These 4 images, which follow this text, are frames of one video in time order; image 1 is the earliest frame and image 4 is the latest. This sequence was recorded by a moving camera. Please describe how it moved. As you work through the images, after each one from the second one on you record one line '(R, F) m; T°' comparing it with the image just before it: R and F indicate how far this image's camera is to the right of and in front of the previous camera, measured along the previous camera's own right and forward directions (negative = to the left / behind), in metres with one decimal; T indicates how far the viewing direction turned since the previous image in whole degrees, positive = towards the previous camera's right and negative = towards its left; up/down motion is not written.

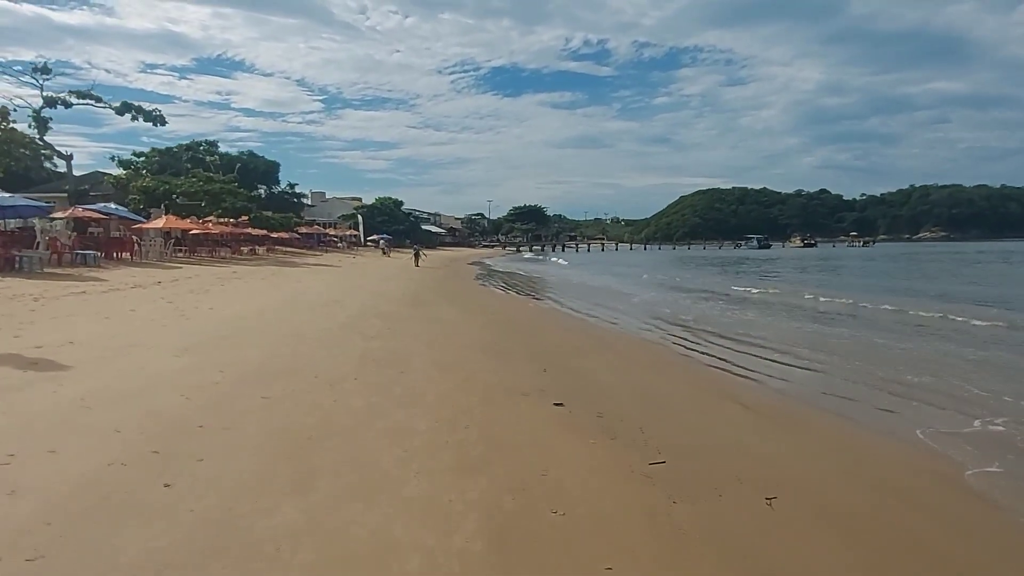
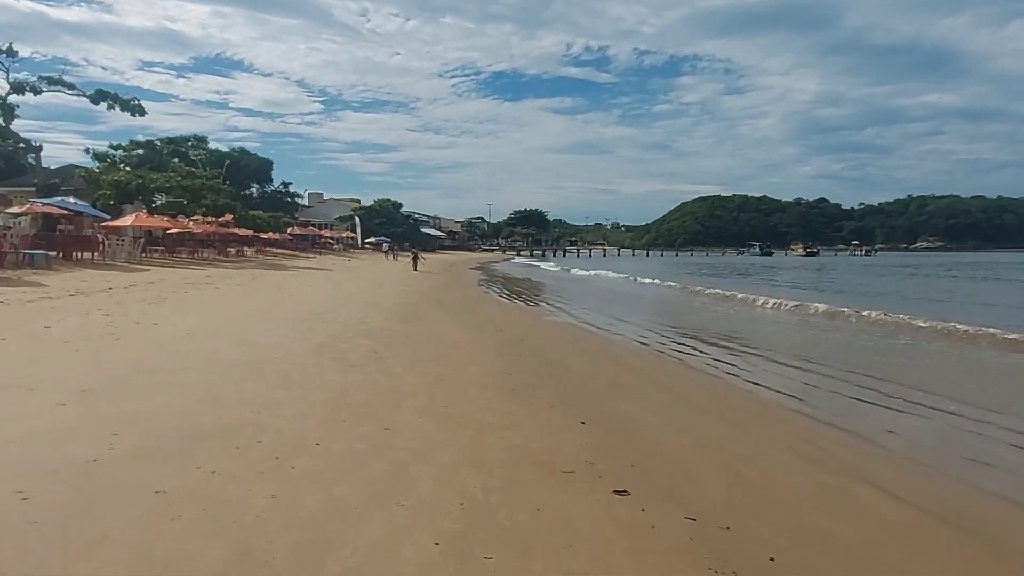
(-0.3, +2.5) m; 0°
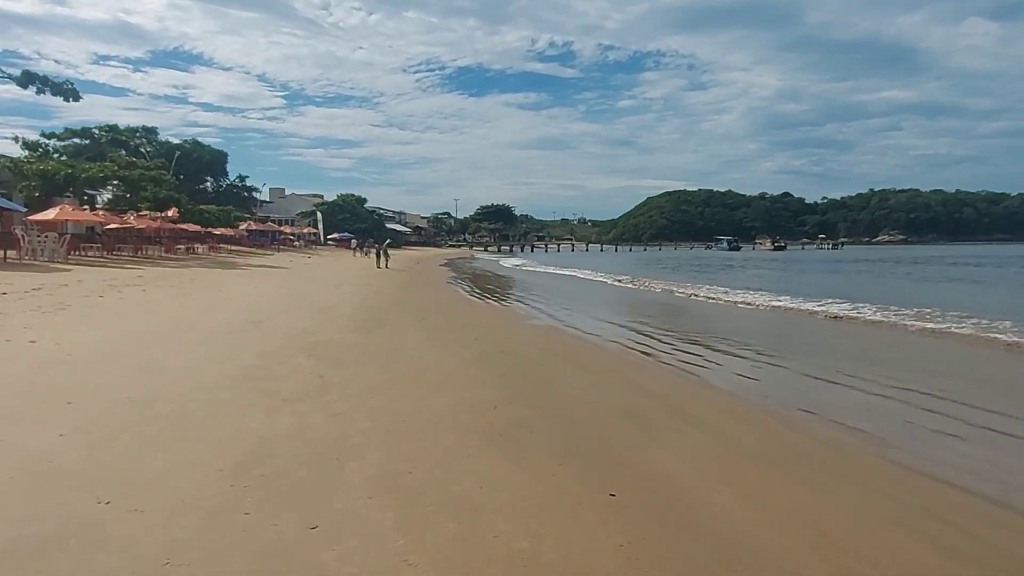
(-0.2, +2.2) m; +2°
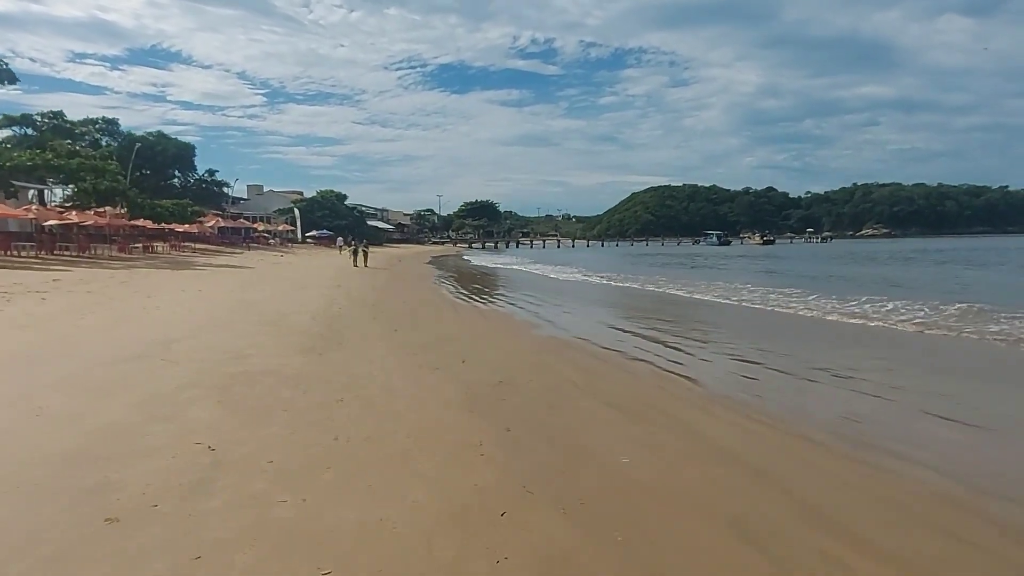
(-0.2, +3.0) m; +1°
